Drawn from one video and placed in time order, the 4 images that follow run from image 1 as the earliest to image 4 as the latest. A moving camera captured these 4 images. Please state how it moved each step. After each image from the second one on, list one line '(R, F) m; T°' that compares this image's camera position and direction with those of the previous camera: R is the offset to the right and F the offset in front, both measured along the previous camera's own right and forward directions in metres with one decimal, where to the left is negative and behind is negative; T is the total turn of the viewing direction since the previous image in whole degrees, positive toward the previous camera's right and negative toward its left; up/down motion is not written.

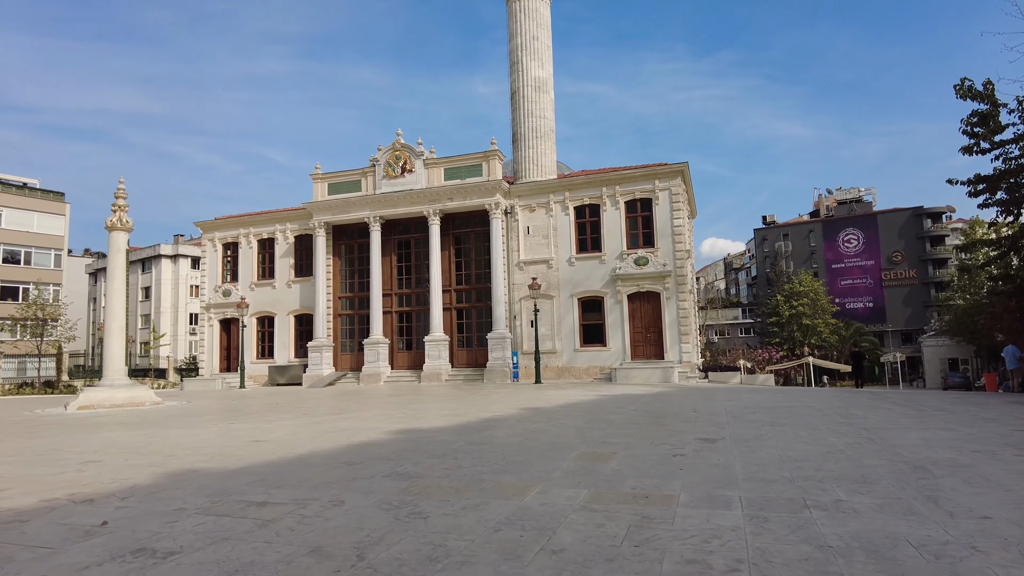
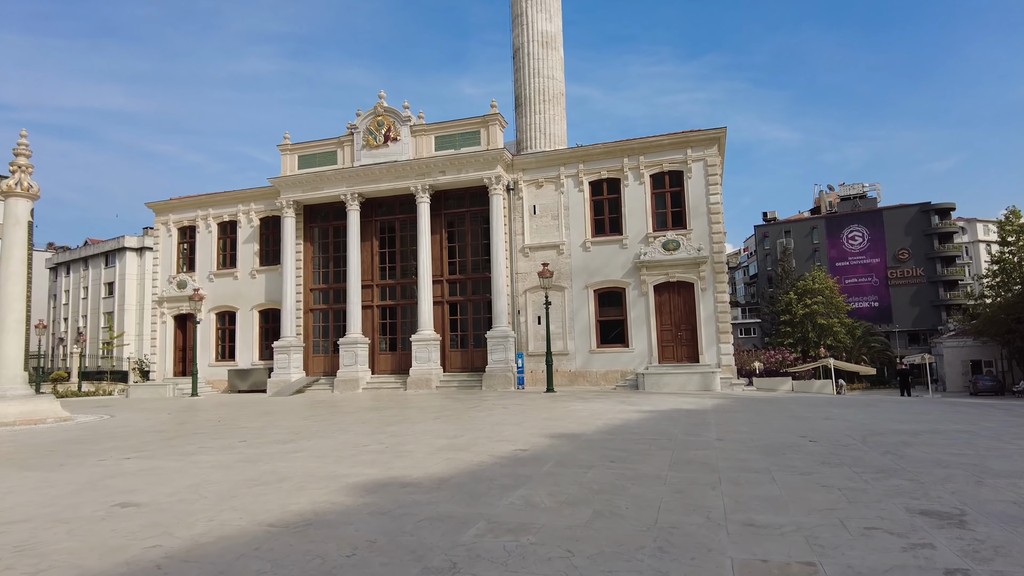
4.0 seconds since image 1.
(-0.6, +4.5) m; +1°
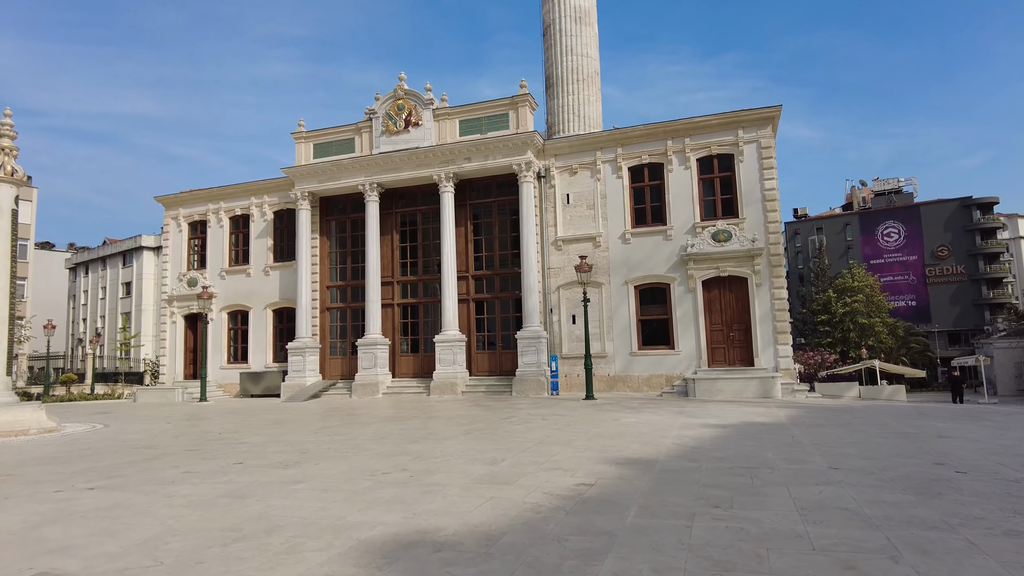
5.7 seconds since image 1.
(-0.5, +2.0) m; -2°
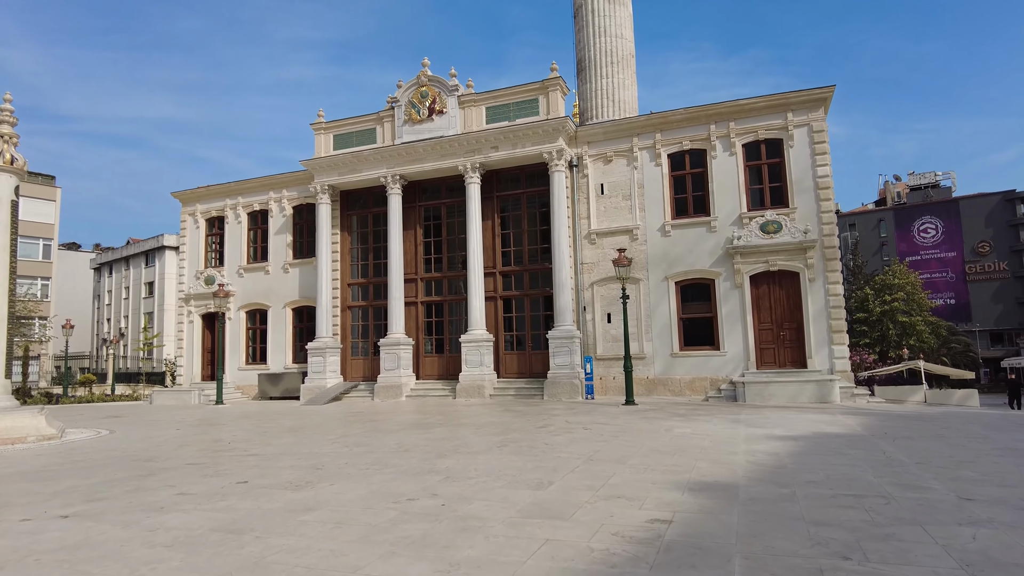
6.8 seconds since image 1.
(-0.3, +1.4) m; -2°
